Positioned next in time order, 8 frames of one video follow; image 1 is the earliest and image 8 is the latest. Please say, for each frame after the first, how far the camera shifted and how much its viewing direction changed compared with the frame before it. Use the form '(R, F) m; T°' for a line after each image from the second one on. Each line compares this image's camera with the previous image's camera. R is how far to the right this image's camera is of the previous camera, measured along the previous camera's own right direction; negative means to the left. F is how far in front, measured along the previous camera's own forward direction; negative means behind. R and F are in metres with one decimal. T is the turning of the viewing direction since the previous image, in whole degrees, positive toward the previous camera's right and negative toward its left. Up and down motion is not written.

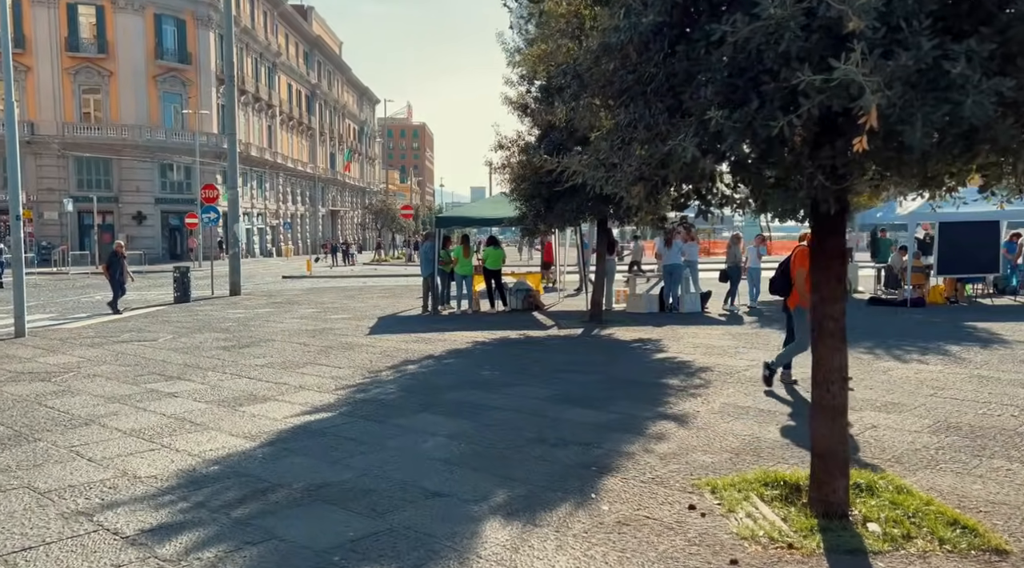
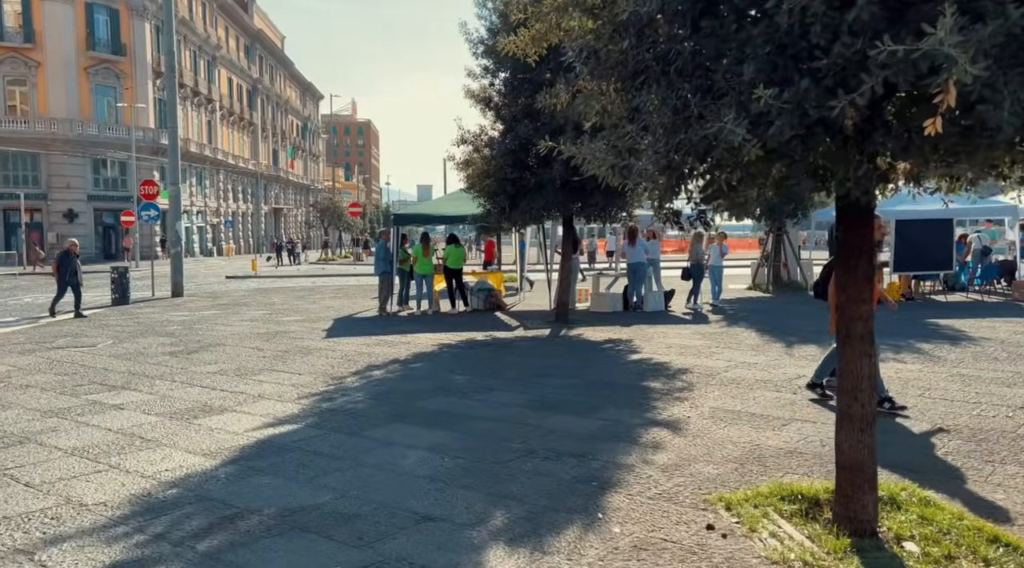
(-0.3, +0.4) m; +4°
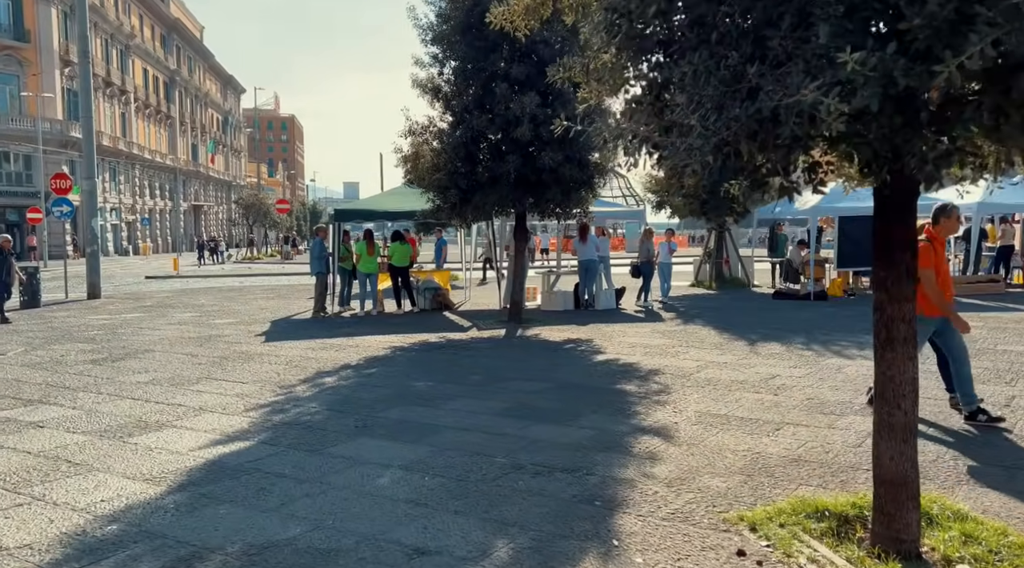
(-0.4, +0.5) m; +5°
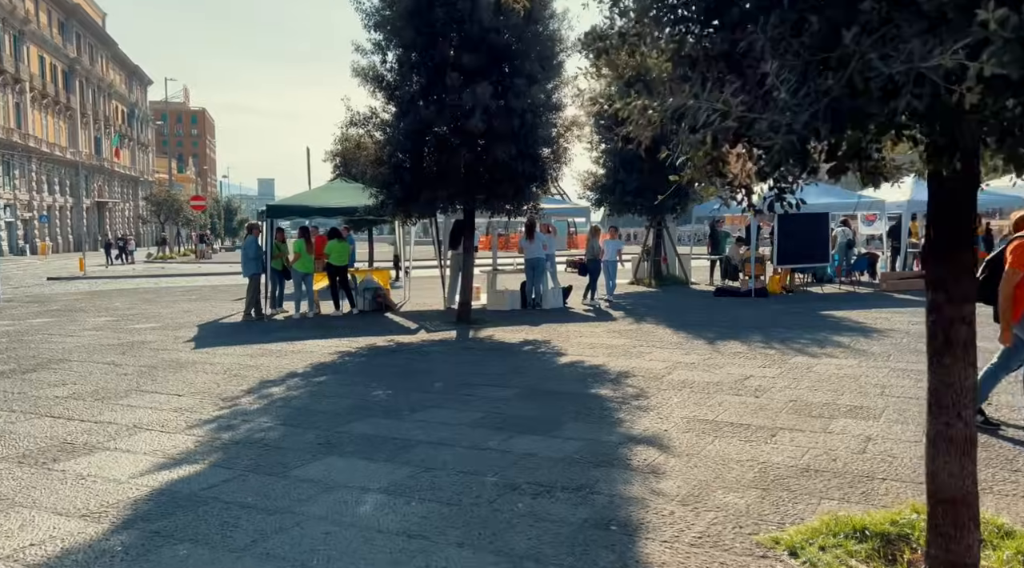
(-0.4, +0.5) m; +6°
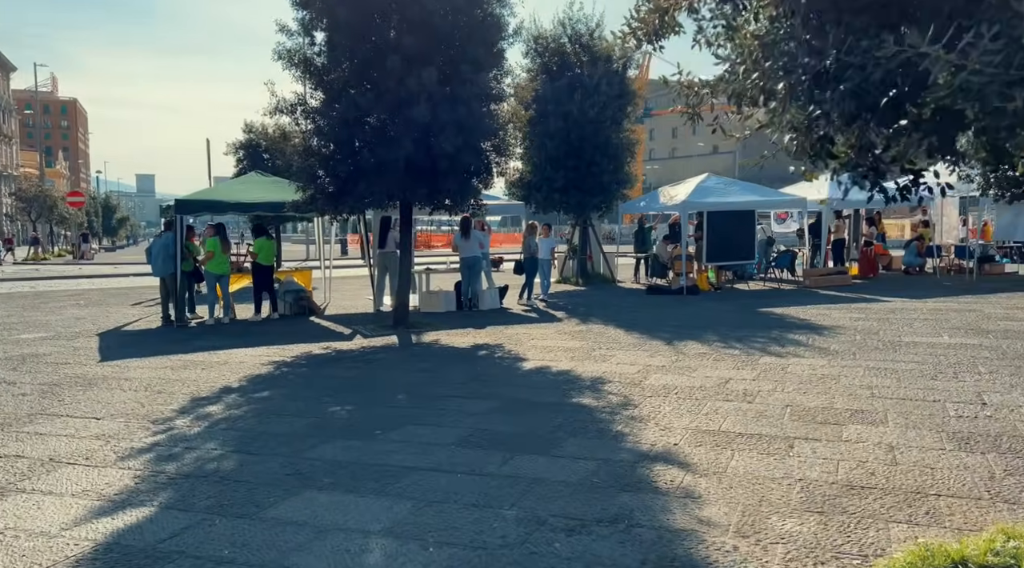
(-0.7, +0.7) m; +7°
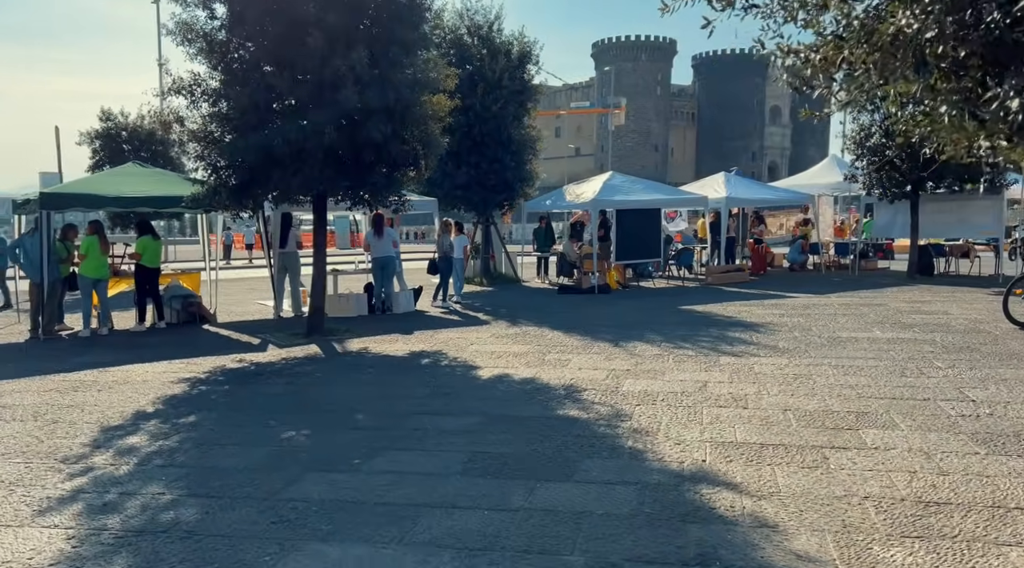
(-0.9, +0.8) m; +10°
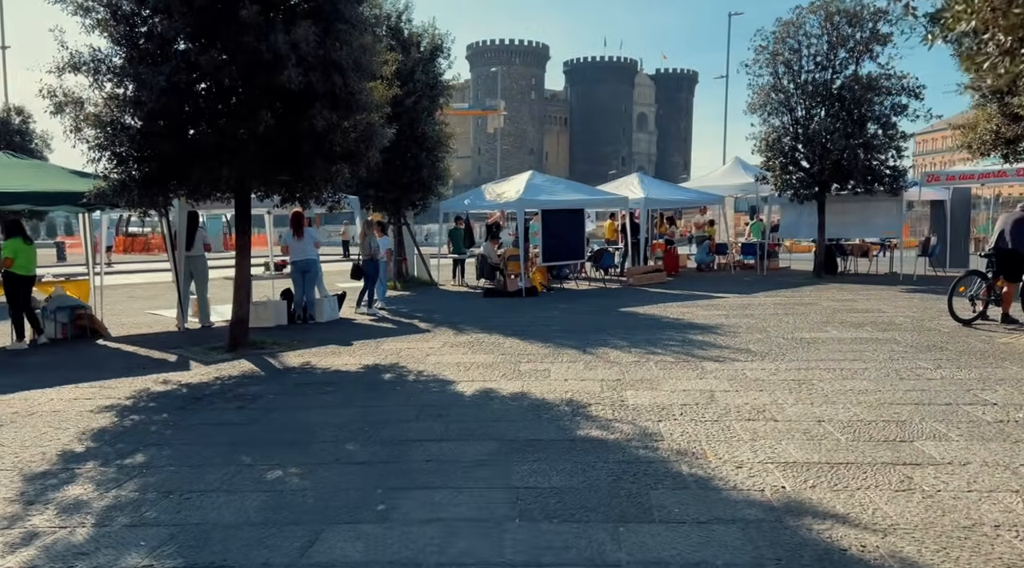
(-1.0, +0.8) m; +9°
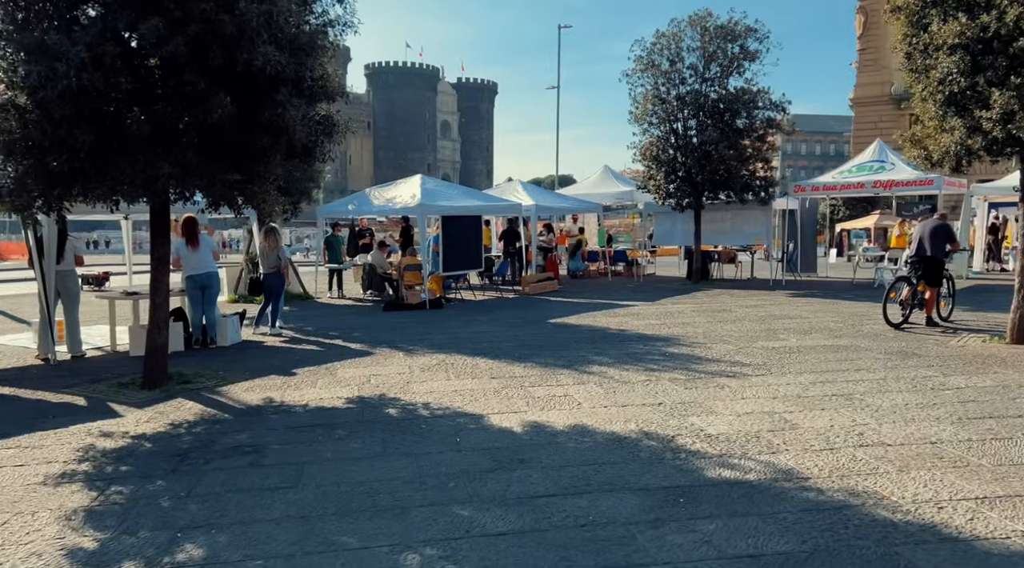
(-1.9, +1.1) m; +14°
